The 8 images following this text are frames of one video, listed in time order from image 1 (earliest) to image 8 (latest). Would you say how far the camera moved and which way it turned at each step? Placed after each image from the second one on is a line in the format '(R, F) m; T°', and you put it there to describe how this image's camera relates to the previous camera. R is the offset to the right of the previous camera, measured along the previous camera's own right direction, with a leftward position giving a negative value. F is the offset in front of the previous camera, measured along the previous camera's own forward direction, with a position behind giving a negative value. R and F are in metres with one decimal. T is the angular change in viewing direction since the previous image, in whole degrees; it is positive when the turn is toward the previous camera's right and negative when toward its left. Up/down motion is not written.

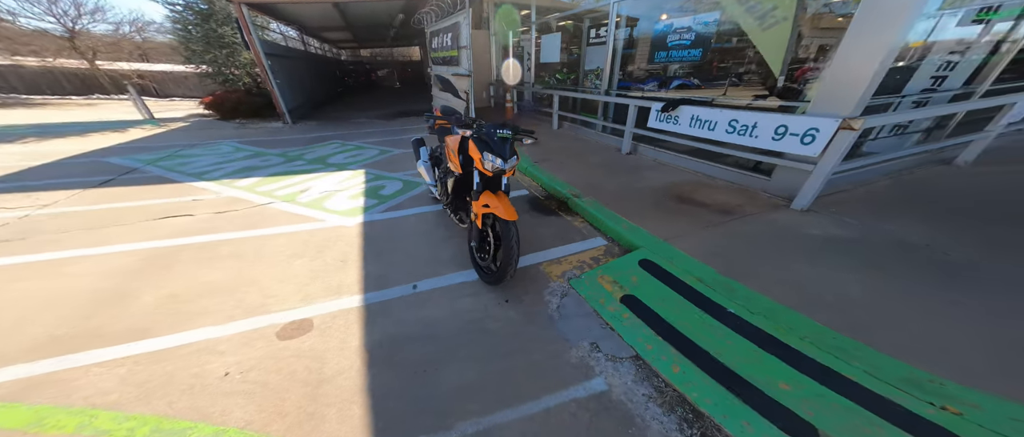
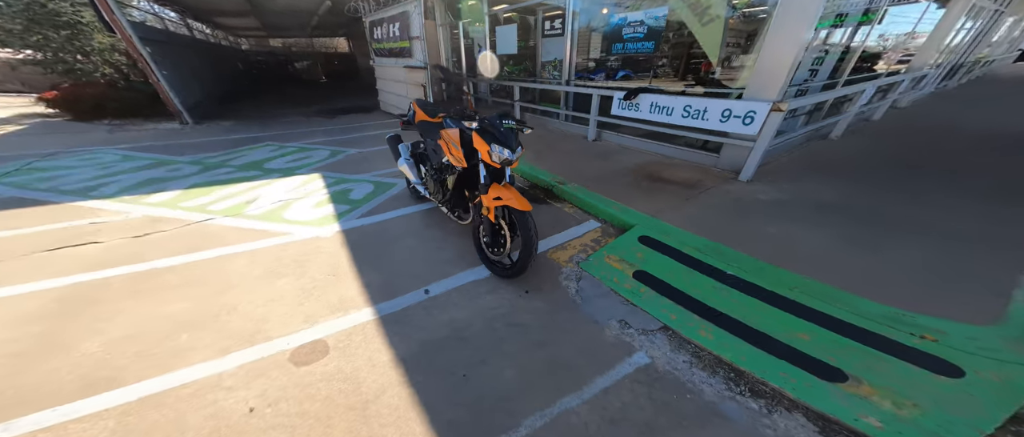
(-0.5, 0.0) m; +11°
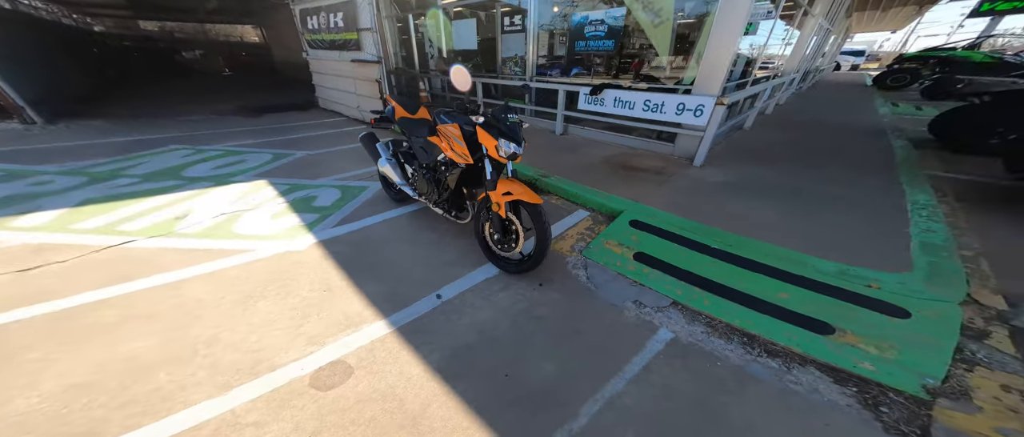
(-0.5, +0.1) m; +11°
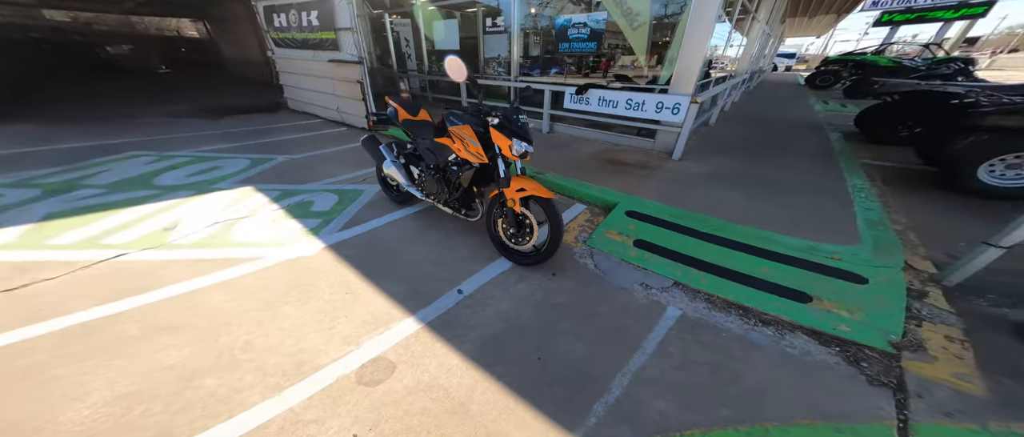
(-0.3, -0.1) m; +5°
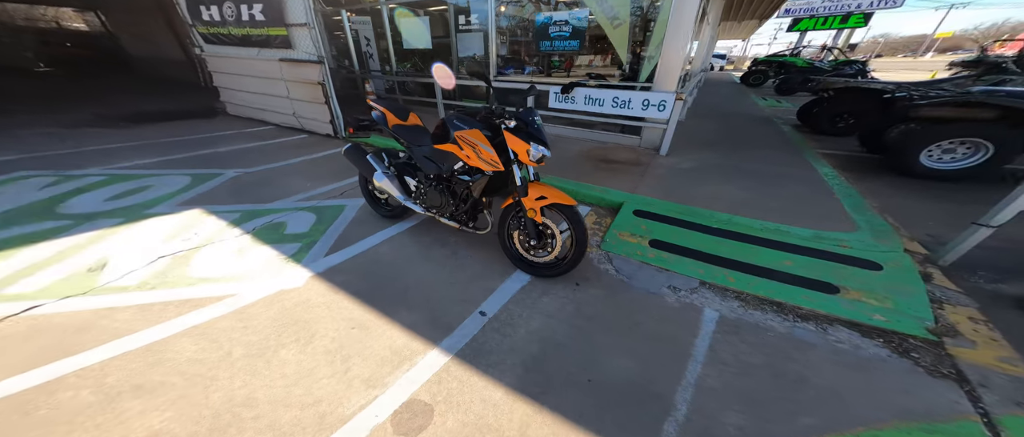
(-0.4, +0.2) m; +7°
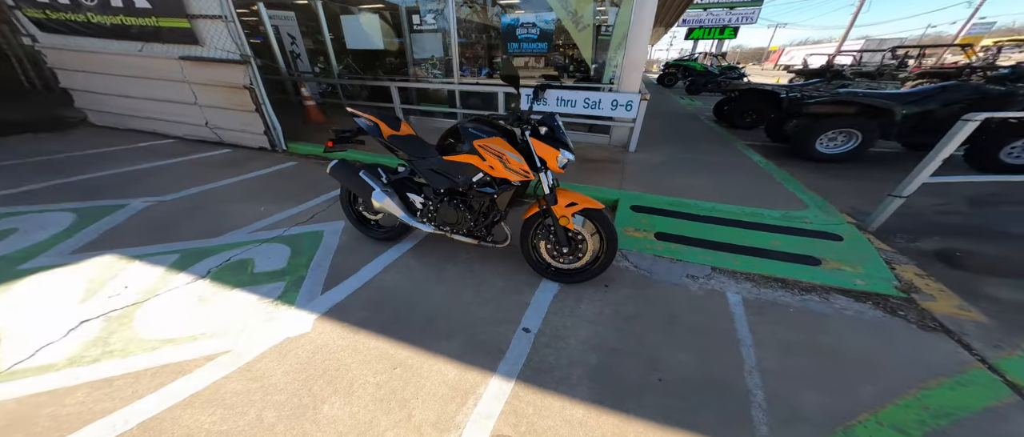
(-0.6, +0.2) m; +11°
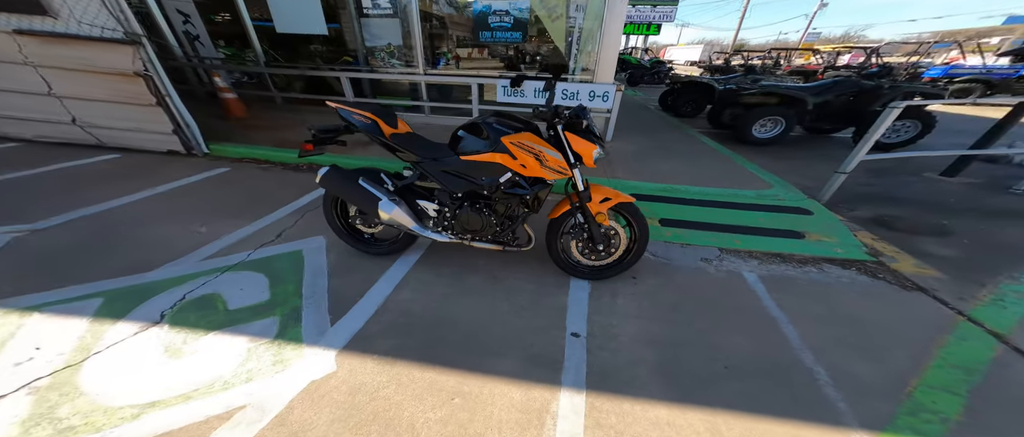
(-0.6, +0.2) m; +11°
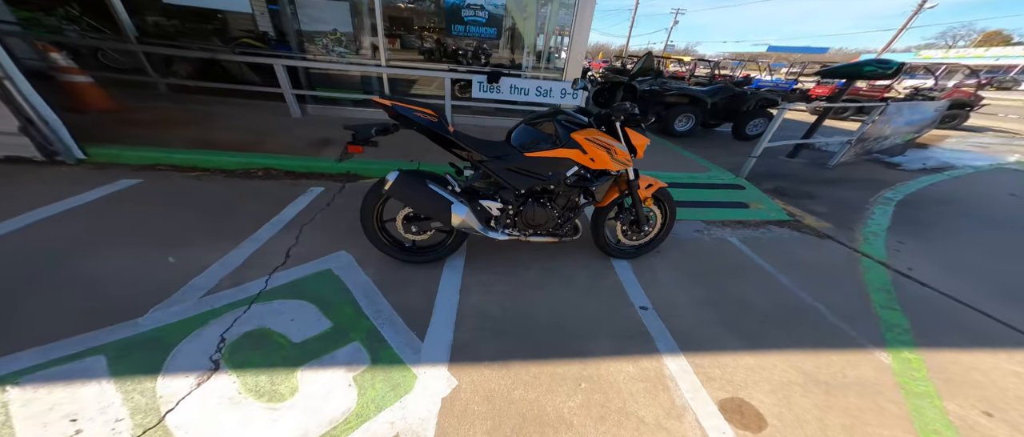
(-1.1, +0.1) m; +16°
